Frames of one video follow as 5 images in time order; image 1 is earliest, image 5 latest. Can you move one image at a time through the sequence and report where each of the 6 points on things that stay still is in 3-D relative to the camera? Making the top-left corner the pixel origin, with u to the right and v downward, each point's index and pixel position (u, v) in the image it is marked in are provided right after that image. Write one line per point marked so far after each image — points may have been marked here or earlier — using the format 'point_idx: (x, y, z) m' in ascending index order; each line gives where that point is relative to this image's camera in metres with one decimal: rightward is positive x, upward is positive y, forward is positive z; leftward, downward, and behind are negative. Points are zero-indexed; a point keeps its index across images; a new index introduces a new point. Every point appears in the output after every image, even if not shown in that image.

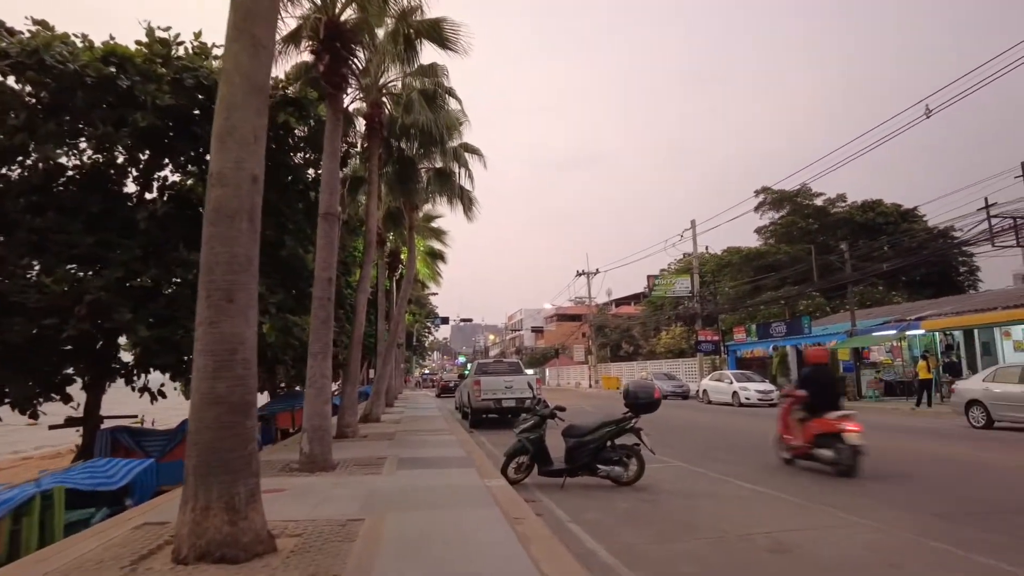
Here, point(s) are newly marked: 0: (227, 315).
0: (-2.0, -0.2, +4.8) m
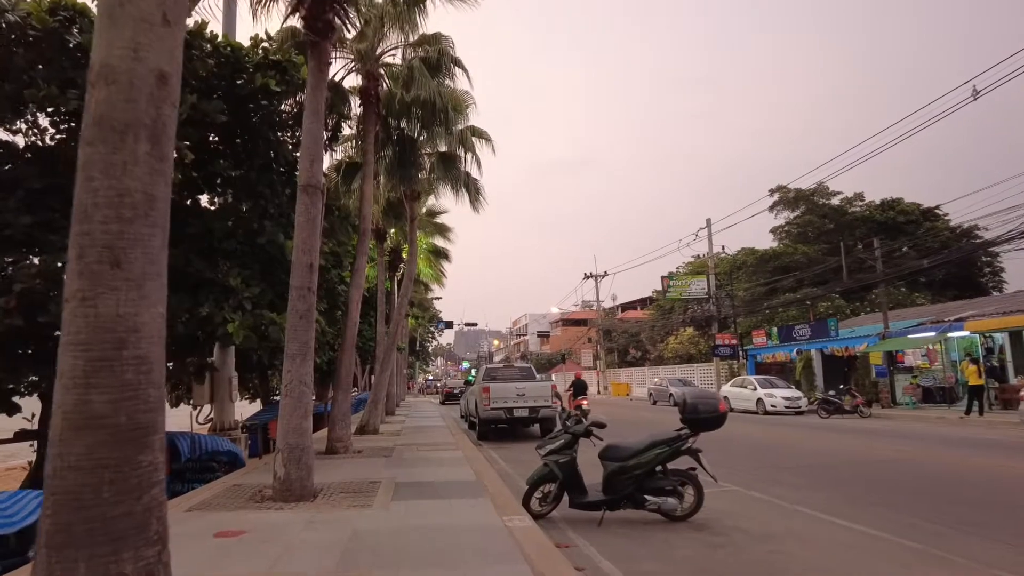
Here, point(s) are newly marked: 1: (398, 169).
0: (-1.8, 0.0, +3.0) m
1: (-2.7, +2.8, +15.8) m
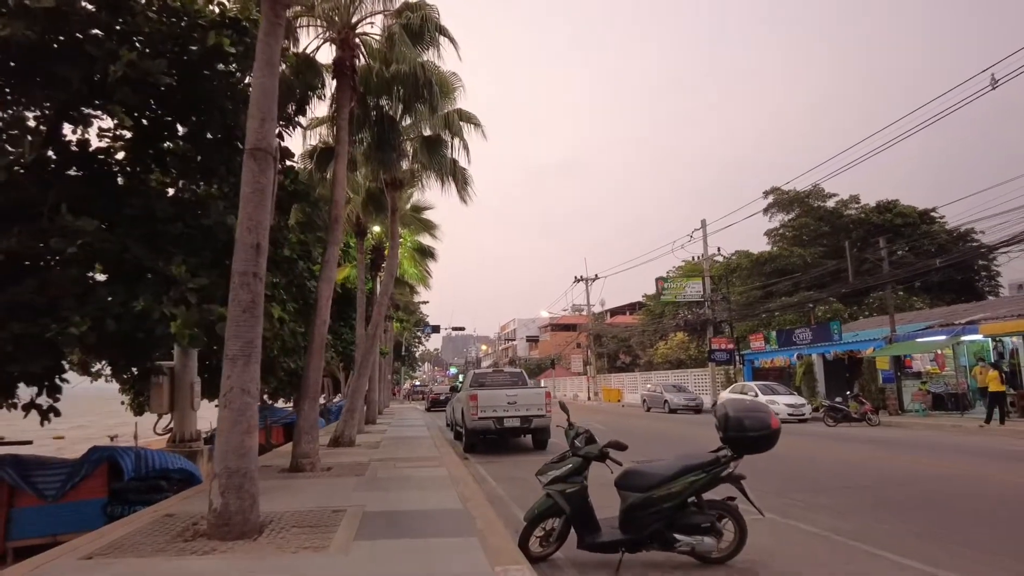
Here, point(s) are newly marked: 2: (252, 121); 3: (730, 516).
0: (-1.8, +0.2, +1.5) m
1: (-2.9, +2.9, +14.3) m
2: (-2.6, +1.7, +6.9) m
3: (+1.8, -1.9, +5.6) m
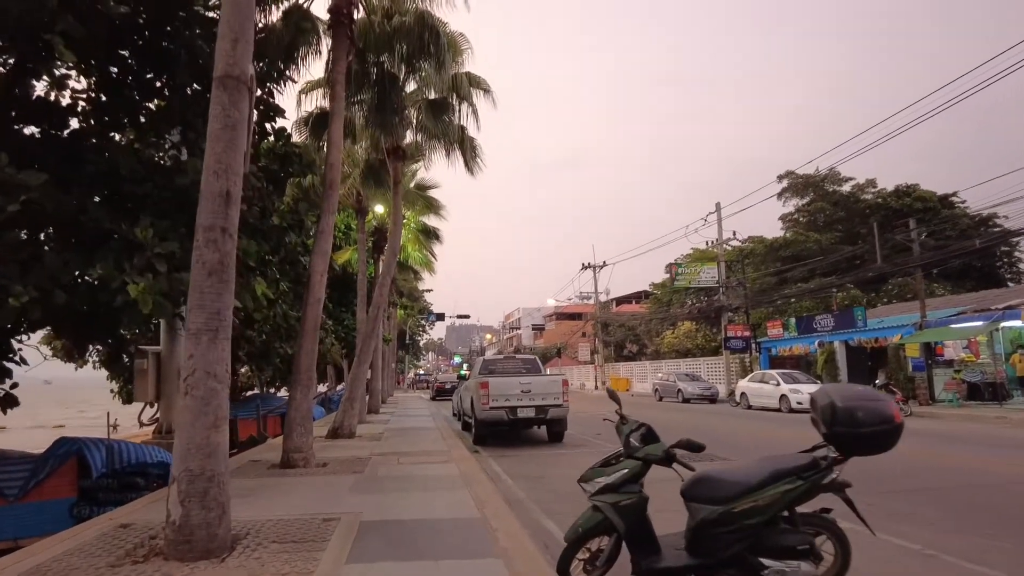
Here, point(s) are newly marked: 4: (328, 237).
0: (-1.6, +0.4, +0.3) m
1: (-2.6, +3.3, +13.0) m
2: (-2.4, +2.0, +5.6) m
3: (+2.0, -1.6, +4.3) m
4: (-2.9, +0.8, +10.7) m
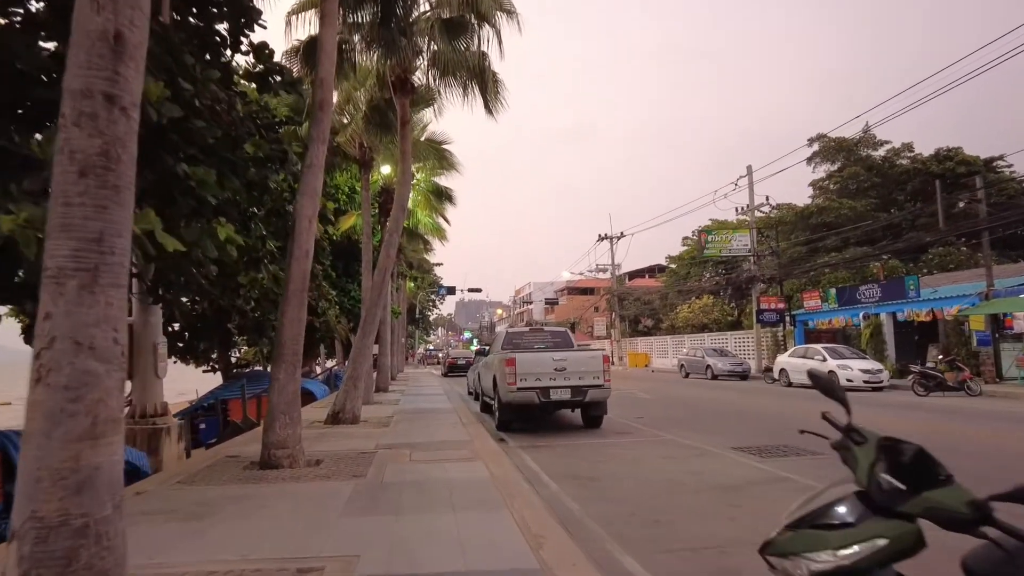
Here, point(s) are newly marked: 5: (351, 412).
0: (-1.2, +0.6, -1.9) m
1: (-2.1, +4.0, +10.7) m
2: (-1.9, +2.4, +3.3) m
3: (+2.4, -1.2, +2.2) m
4: (-2.4, +1.4, +8.4) m
5: (-3.1, -2.4, +13.3) m
